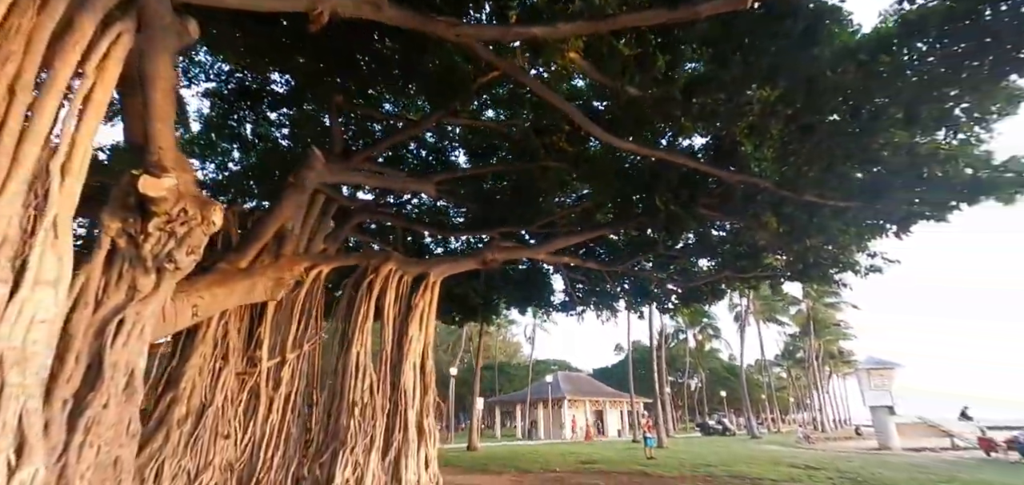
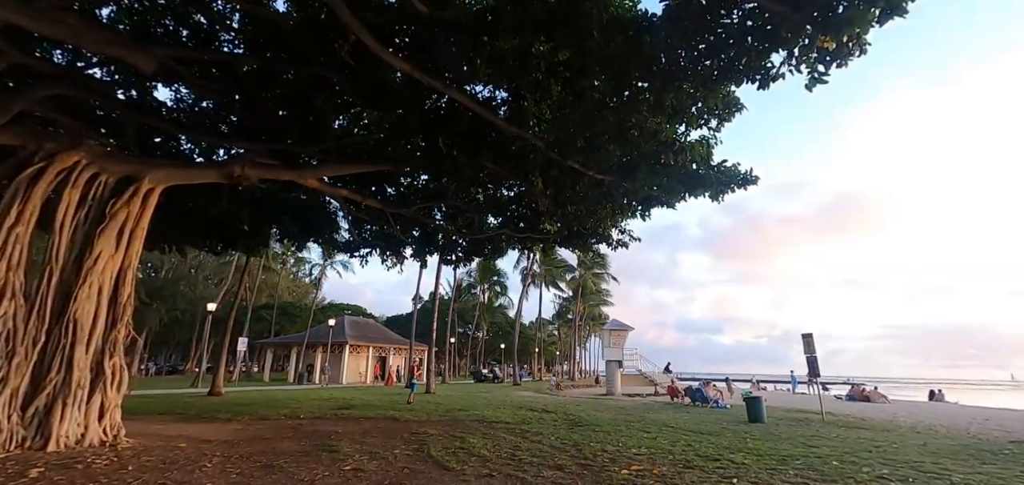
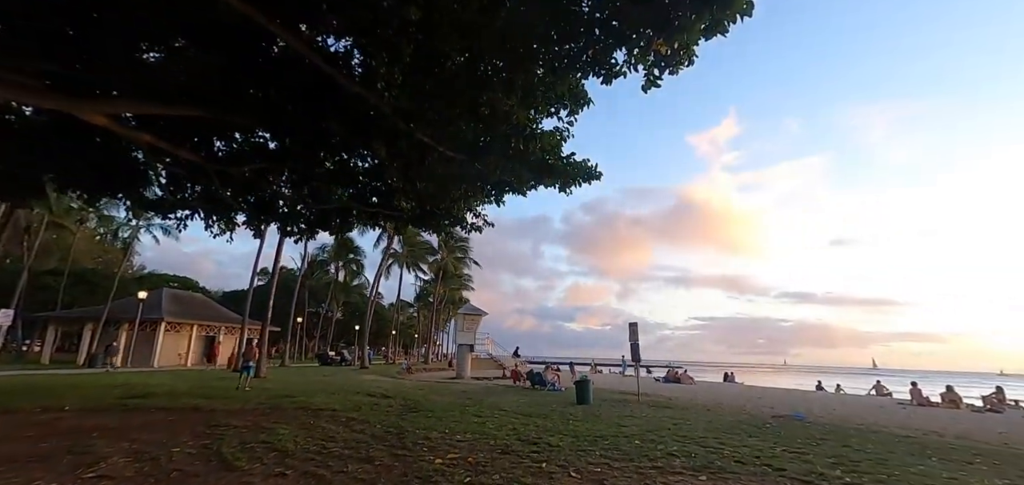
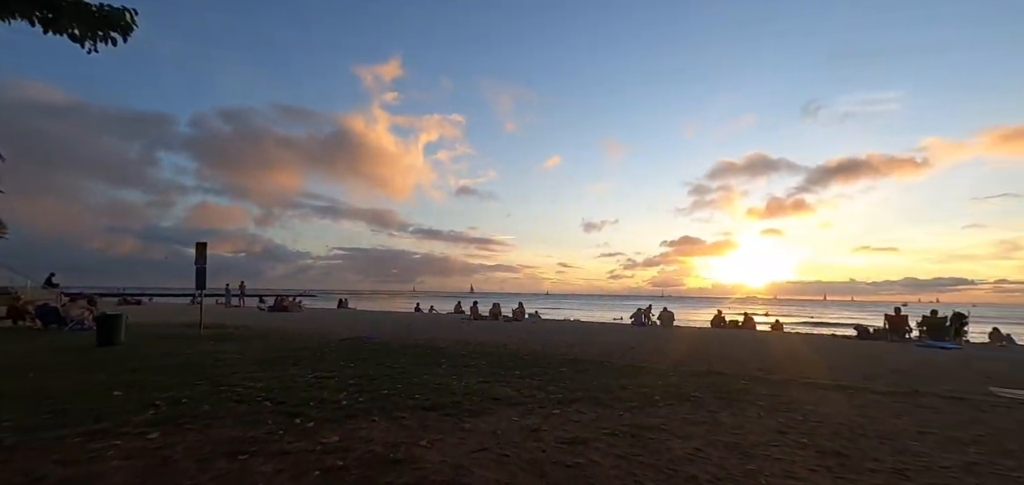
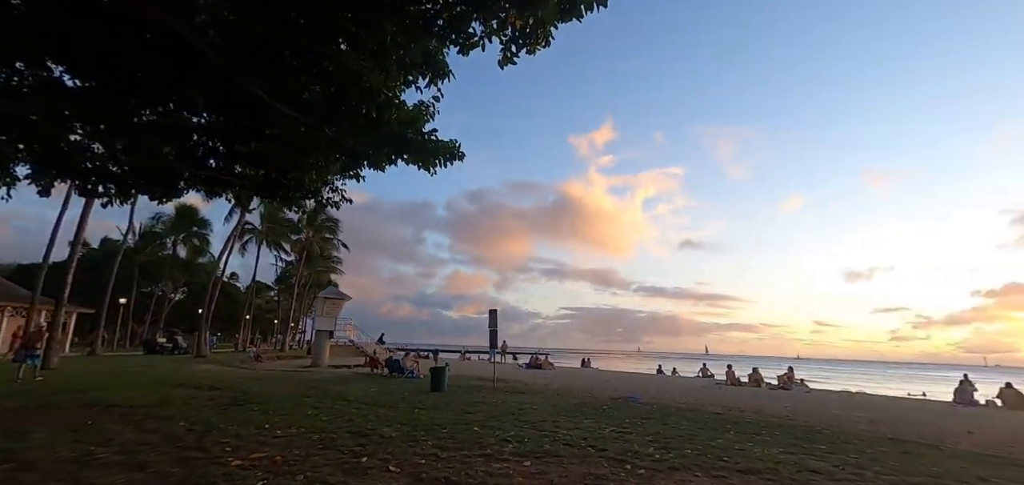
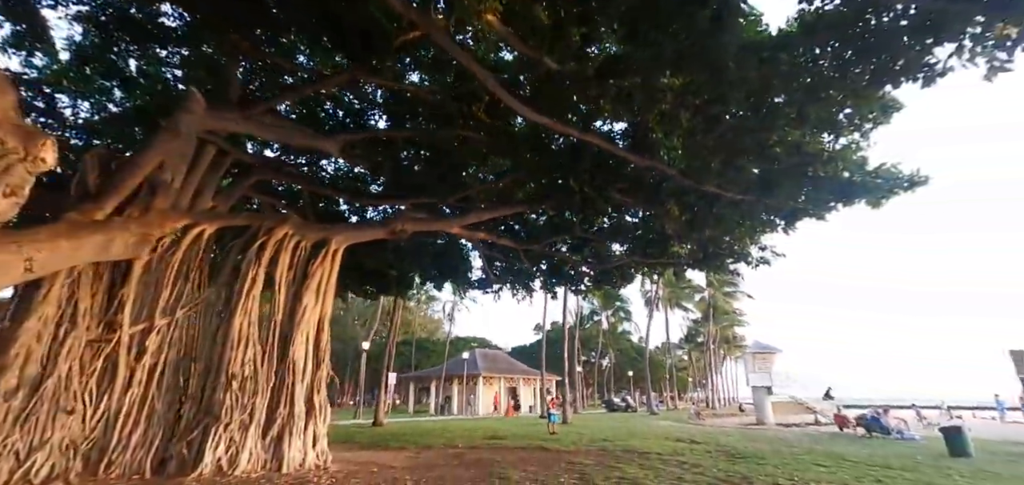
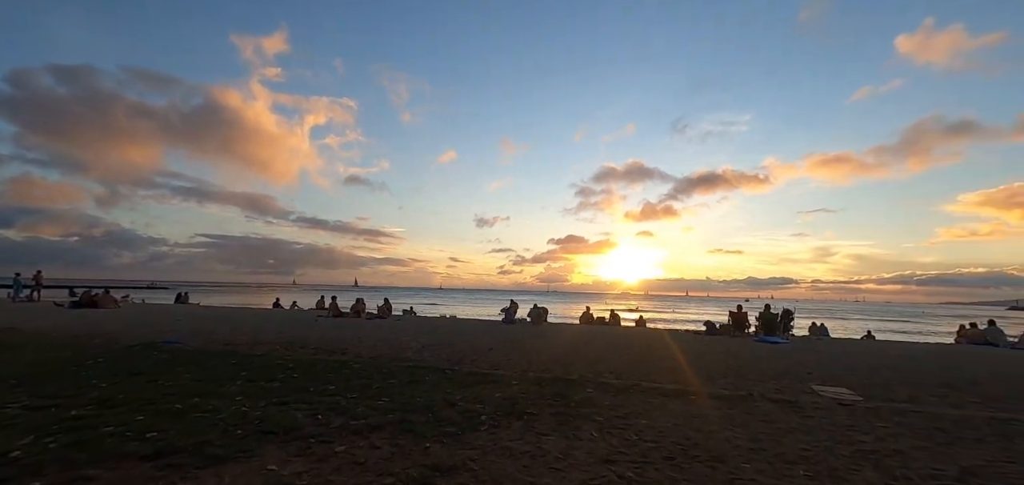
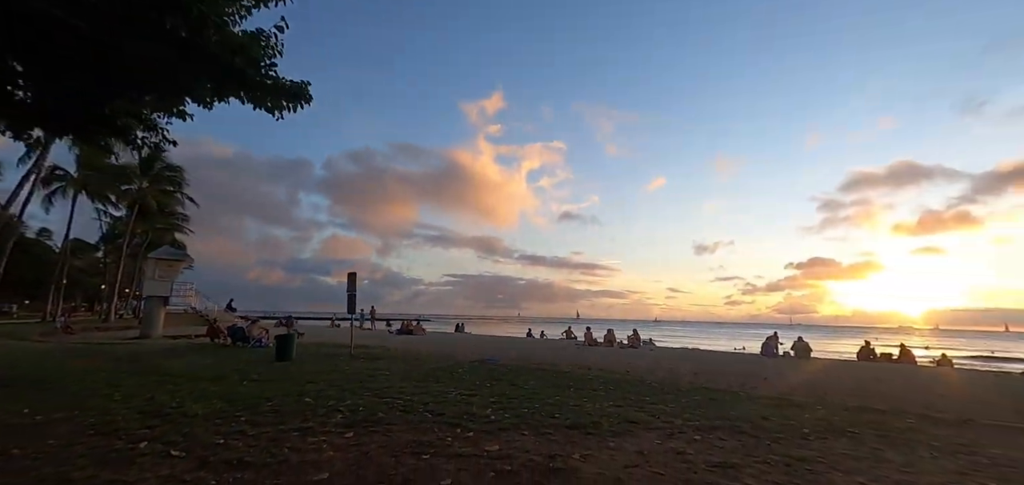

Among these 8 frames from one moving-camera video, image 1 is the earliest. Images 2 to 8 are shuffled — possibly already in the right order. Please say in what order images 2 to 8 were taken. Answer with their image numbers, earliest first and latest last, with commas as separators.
6, 2, 3, 5, 8, 4, 7
